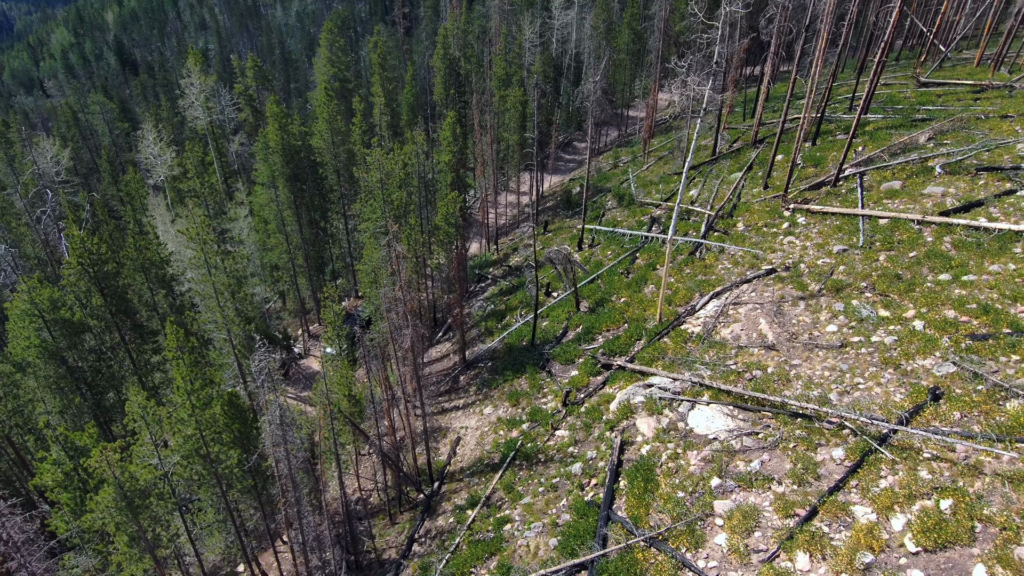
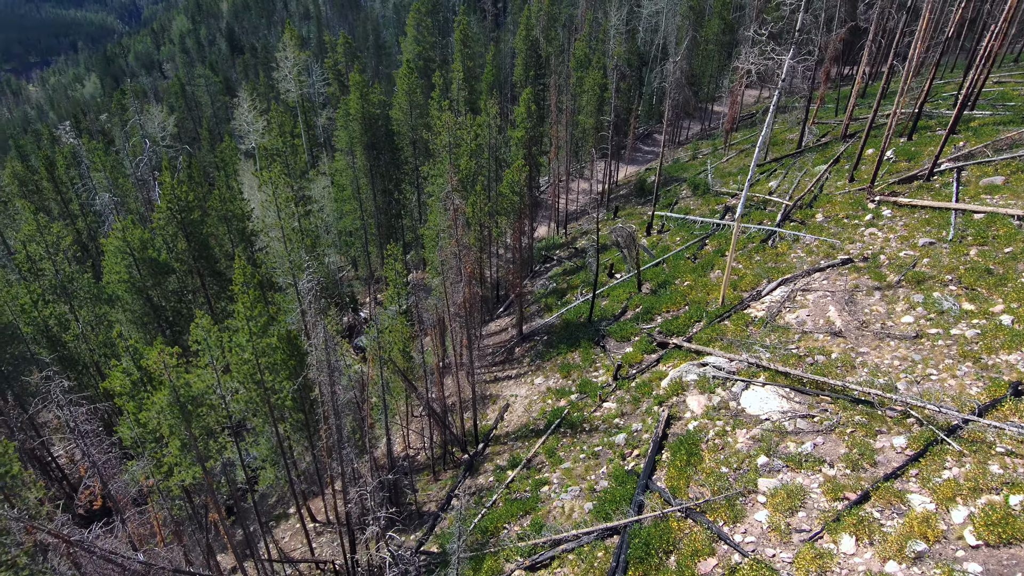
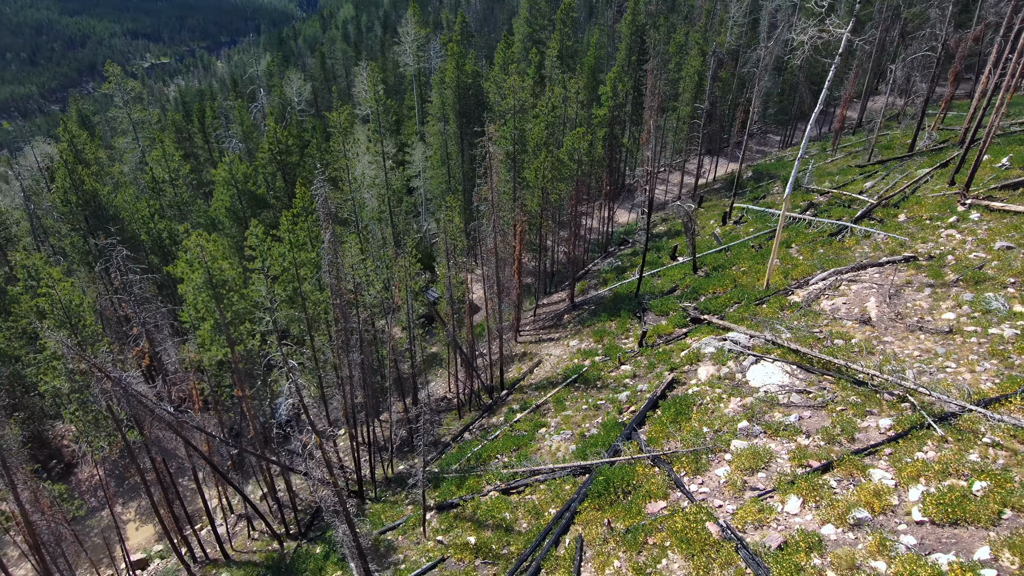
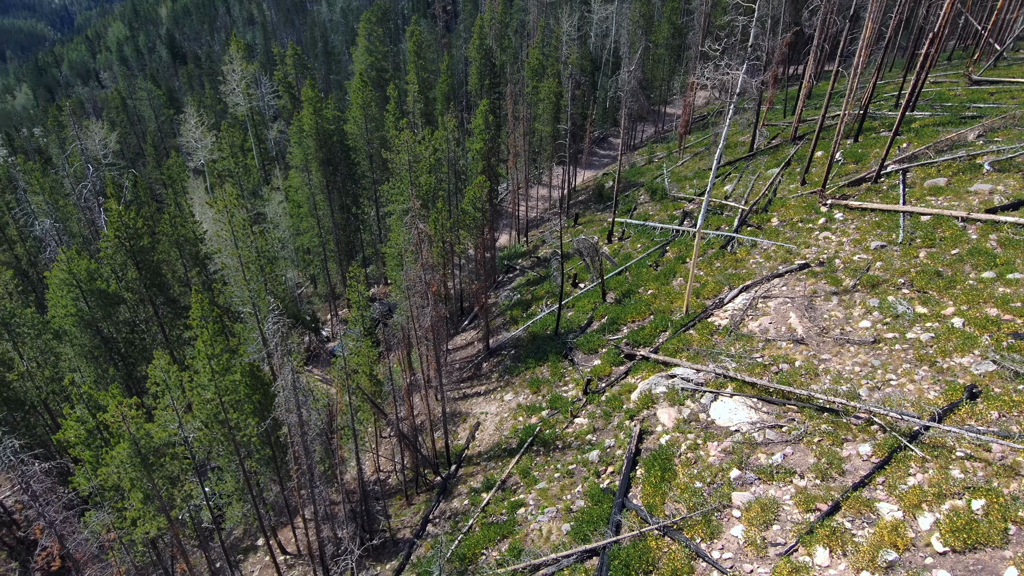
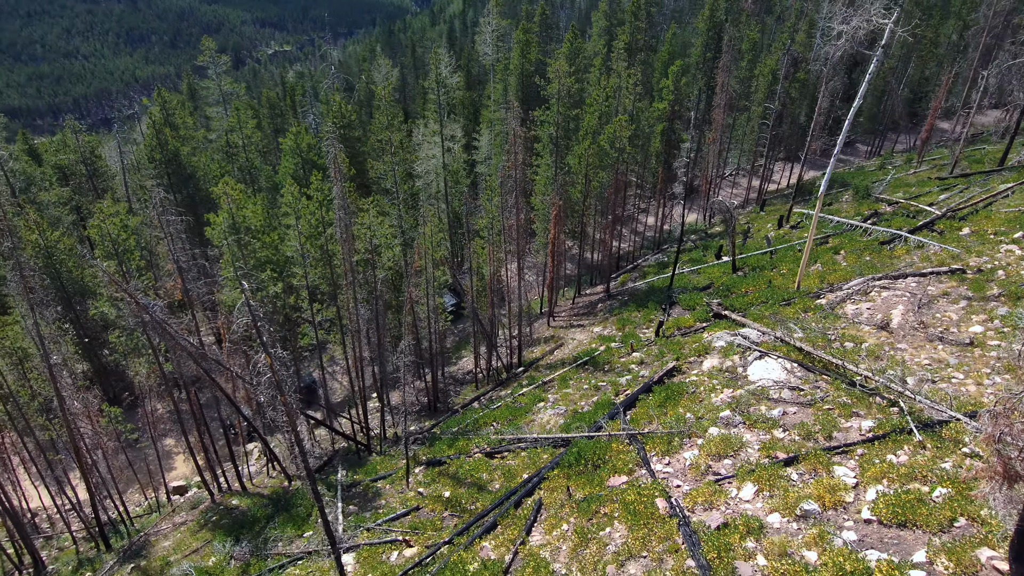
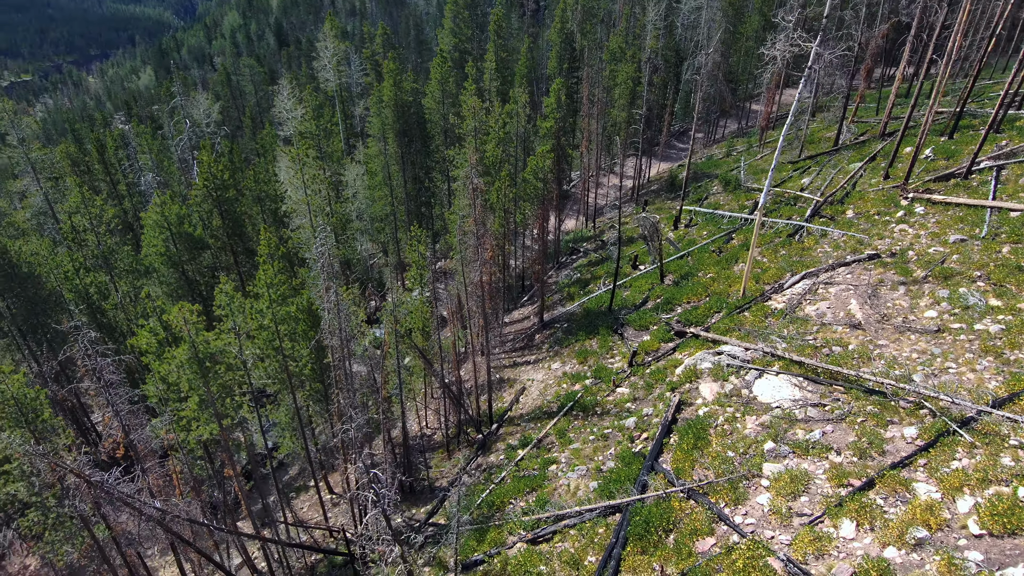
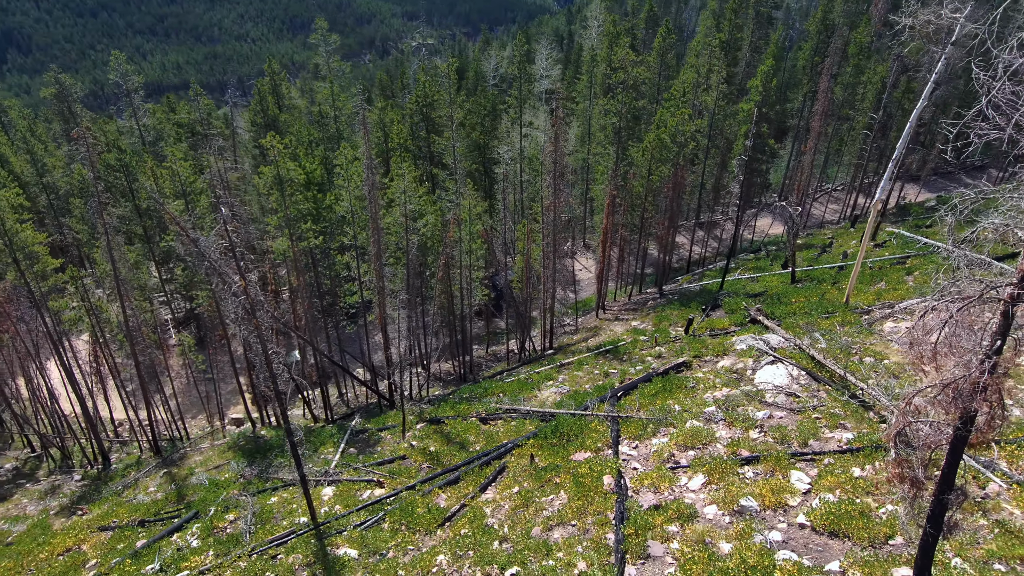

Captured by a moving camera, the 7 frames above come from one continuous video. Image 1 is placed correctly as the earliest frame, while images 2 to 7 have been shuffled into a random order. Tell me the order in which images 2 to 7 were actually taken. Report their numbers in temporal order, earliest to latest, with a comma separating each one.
4, 2, 6, 3, 5, 7
